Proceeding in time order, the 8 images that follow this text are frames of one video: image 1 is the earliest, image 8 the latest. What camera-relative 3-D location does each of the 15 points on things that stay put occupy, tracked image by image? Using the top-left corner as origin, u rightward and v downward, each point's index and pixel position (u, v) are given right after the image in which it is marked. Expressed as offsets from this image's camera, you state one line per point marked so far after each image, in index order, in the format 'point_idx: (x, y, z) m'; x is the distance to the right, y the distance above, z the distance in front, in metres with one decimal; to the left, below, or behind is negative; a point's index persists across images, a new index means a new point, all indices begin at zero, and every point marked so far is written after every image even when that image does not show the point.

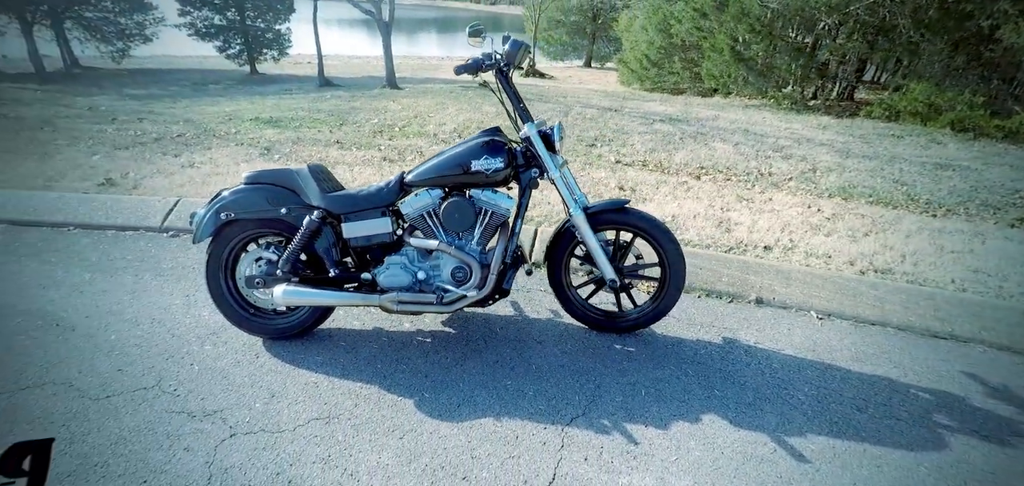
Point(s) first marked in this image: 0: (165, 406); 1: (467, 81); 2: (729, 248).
0: (-1.7, -0.8, +2.6) m
1: (-0.9, +2.8, +9.7) m
2: (+1.6, 0.0, +3.9) m
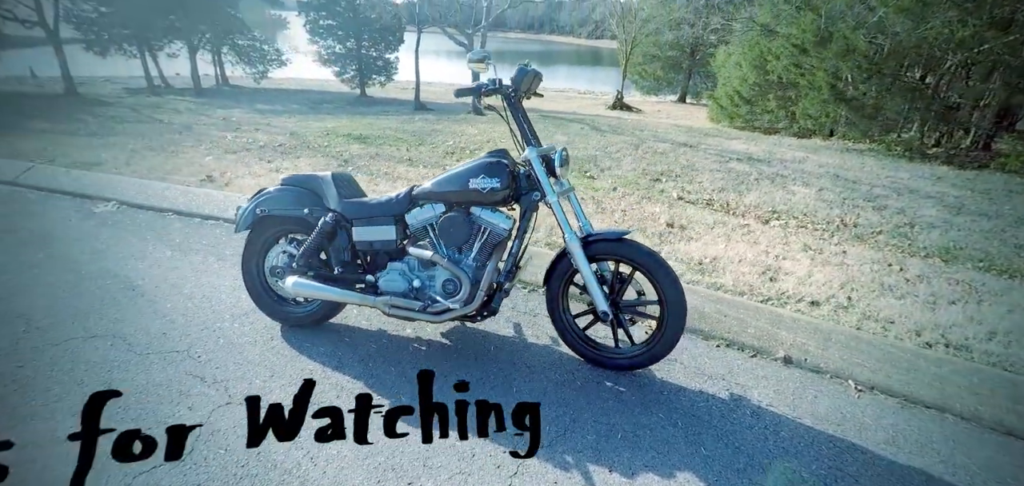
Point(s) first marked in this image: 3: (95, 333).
0: (-1.8, -0.7, +3.0) m
1: (+0.7, +2.4, +9.9) m
2: (+1.8, -0.4, +3.6) m
3: (-2.6, -0.5, +3.3) m
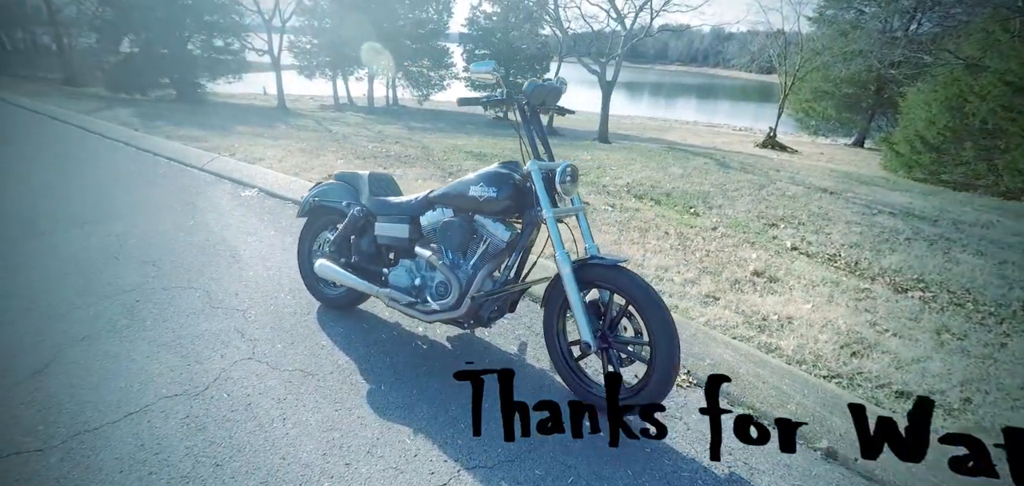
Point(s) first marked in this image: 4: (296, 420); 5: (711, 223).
0: (-1.8, -0.5, +3.6) m
1: (+3.1, +1.6, +9.4) m
2: (+1.8, -0.7, +3.0) m
3: (-2.4, -0.3, +4.0) m
4: (-1.1, -0.9, +2.8) m
5: (+2.1, +0.2, +5.9) m
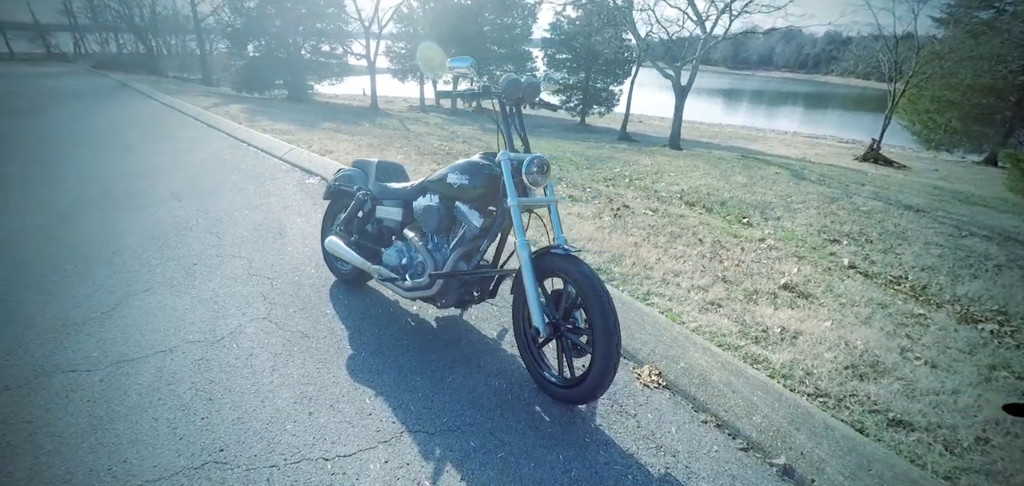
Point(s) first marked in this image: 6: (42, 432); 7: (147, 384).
0: (-1.8, -0.3, +4.0) m
1: (+4.2, +1.4, +8.8) m
2: (+1.6, -0.7, +2.7) m
3: (-2.3, -0.1, +4.6) m
4: (-1.3, -0.7, +3.1) m
5: (+2.5, +0.1, +5.5) m
6: (-2.3, -0.9, +2.7) m
7: (-2.0, -0.8, +3.0) m
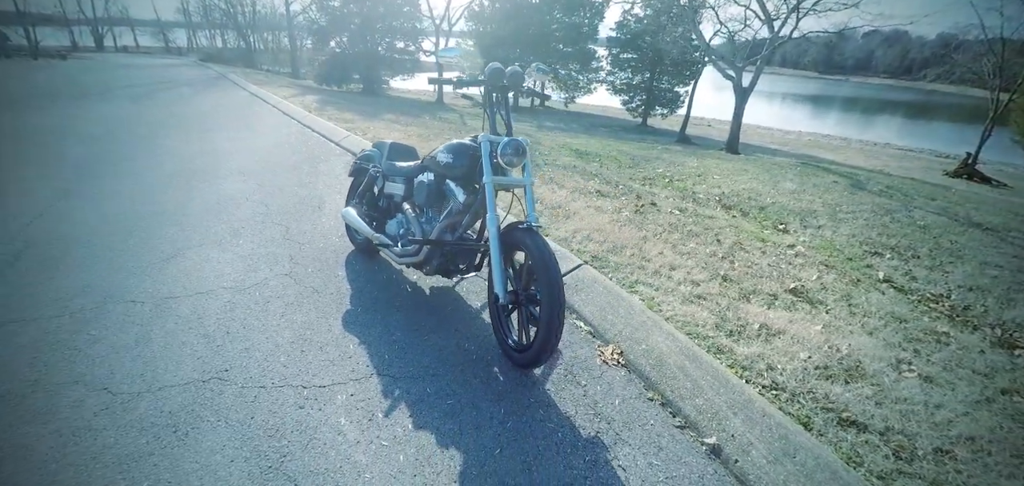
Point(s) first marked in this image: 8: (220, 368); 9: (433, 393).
0: (-1.8, -0.1, +4.4) m
1: (+5.0, +1.1, +8.3) m
2: (+1.3, -0.7, +2.7) m
3: (-2.2, +0.2, +5.1) m
4: (-1.4, -0.5, +3.5) m
5: (+2.7, 0.0, +5.3) m
6: (-2.5, -0.6, +3.2) m
7: (-2.2, -0.5, +3.5) m
8: (-1.6, -0.7, +3.0) m
9: (-0.4, -0.8, +2.7) m
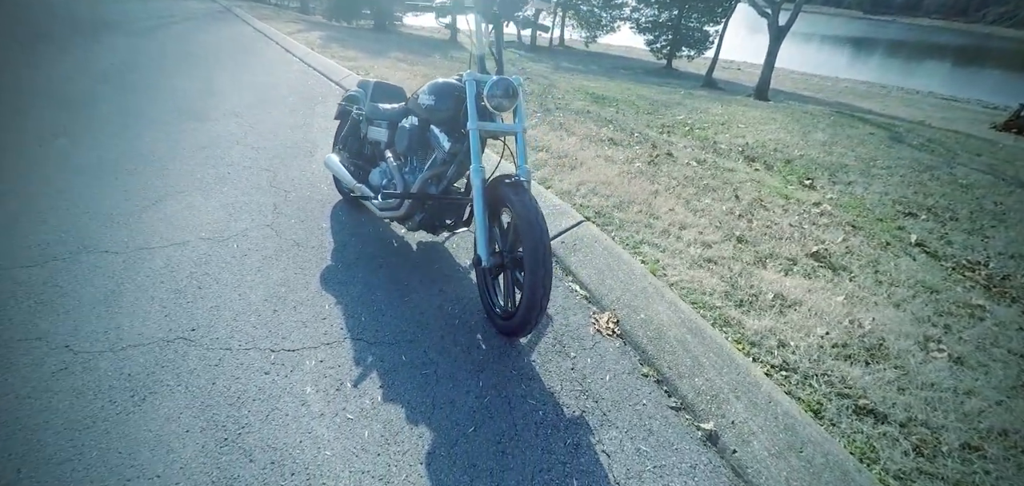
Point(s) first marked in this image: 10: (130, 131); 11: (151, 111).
0: (-1.8, +0.3, +4.2) m
1: (+5.2, +1.8, +7.7) m
2: (+1.2, -0.5, +2.4) m
3: (-2.2, +0.7, +4.8) m
4: (-1.5, -0.2, +3.3) m
5: (+2.8, +0.4, +4.9) m
6: (-2.6, -0.3, +3.1) m
7: (-2.2, -0.2, +3.3) m
8: (-1.7, -0.4, +2.8) m
9: (-0.5, -0.6, +2.5) m
10: (-3.8, +1.1, +5.4) m
11: (-4.0, +1.5, +5.9) m
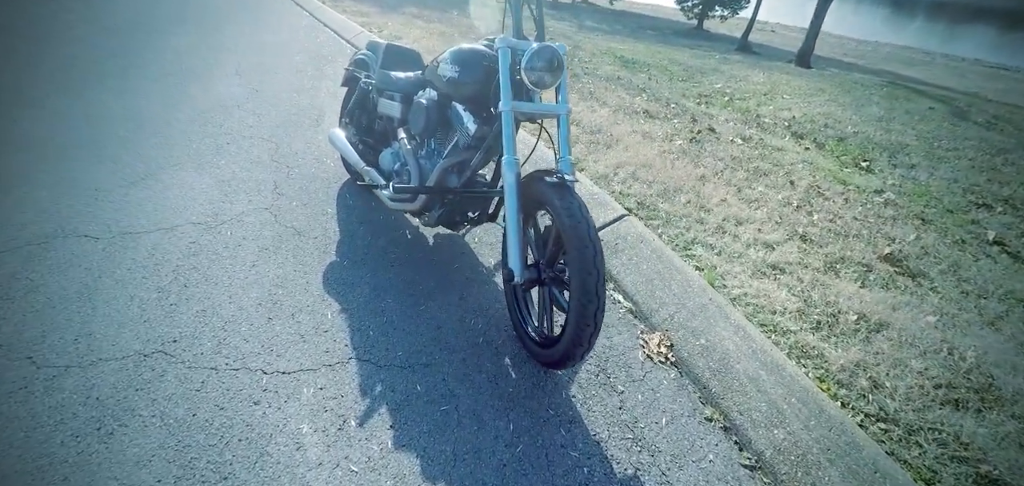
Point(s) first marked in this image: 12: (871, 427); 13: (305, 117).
0: (-1.6, +0.4, +3.7) m
1: (+5.4, +2.0, +7.0) m
2: (+1.4, -0.6, +2.0) m
3: (-1.9, +0.9, +4.3) m
4: (-1.3, -0.1, +2.9) m
5: (+3.0, +0.5, +4.4) m
6: (-2.4, -0.2, +2.7) m
7: (-2.1, -0.1, +2.9) m
8: (-1.5, -0.4, +2.4) m
9: (-0.4, -0.6, +2.1) m
10: (-3.6, +1.4, +4.9) m
11: (-3.7, +1.8, +5.4) m
12: (+1.3, -0.7, +1.9) m
13: (-1.8, +1.1, +4.7) m
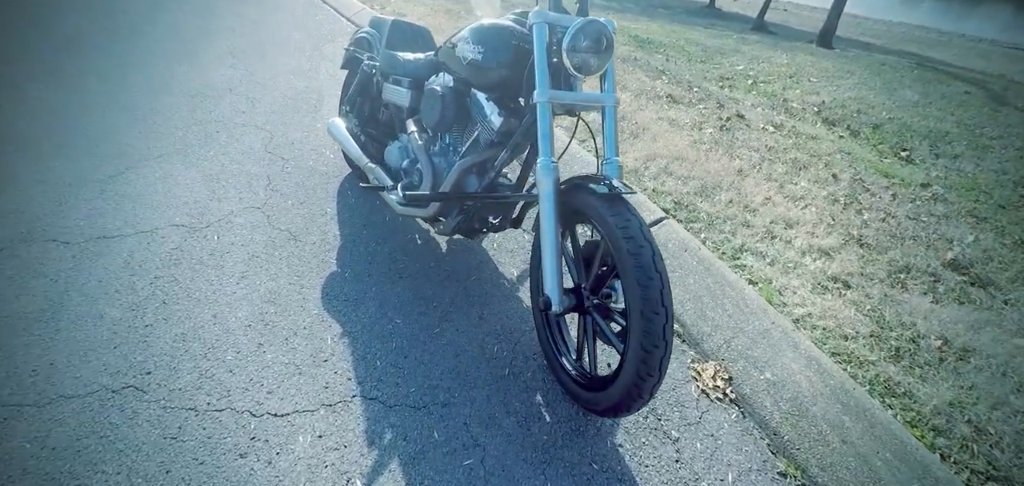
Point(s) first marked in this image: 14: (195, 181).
0: (-1.5, +0.4, +3.4) m
1: (+5.5, +2.1, +6.7) m
2: (+1.5, -0.7, +1.7) m
3: (-1.8, +0.9, +4.0) m
4: (-1.2, -0.2, +2.5) m
5: (+3.1, +0.5, +4.0) m
6: (-2.3, -0.3, +2.3) m
7: (-1.9, -0.1, +2.6) m
8: (-1.4, -0.5, +2.1) m
9: (-0.2, -0.7, +1.8) m
10: (-3.5, +1.4, +4.5) m
11: (-3.6, +1.8, +5.0) m
12: (+1.4, -0.7, +1.6) m
13: (-1.7, +1.1, +4.3) m
14: (-1.9, +0.4, +3.3) m
